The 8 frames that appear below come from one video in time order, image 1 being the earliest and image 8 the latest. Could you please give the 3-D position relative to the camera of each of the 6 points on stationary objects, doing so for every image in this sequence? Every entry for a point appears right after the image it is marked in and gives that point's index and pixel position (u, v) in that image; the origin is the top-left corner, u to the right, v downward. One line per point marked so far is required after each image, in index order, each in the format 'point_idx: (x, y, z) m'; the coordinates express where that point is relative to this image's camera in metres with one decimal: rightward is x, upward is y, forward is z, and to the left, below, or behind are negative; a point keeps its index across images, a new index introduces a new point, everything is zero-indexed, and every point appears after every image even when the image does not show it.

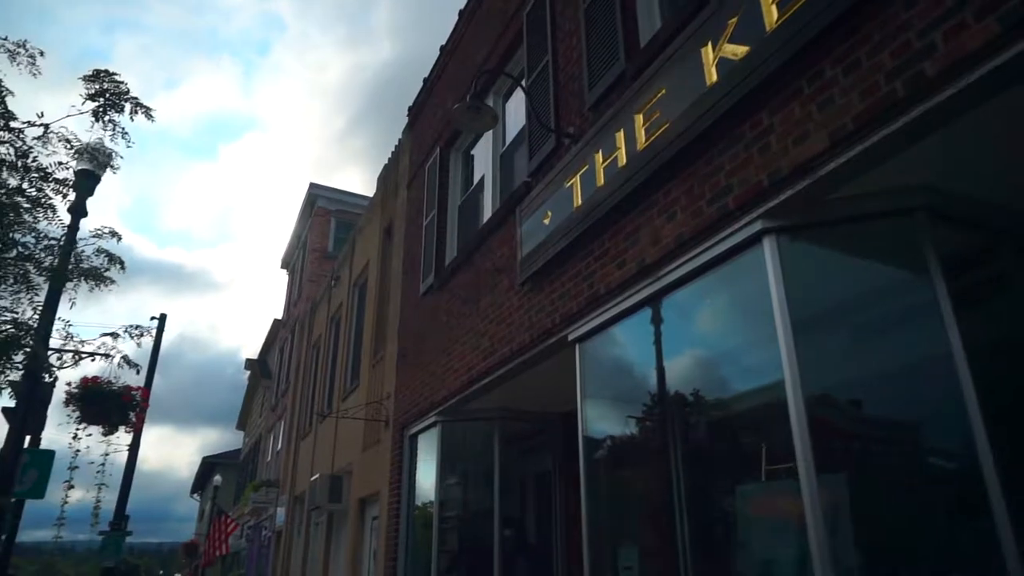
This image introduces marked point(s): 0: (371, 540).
0: (-2.2, -4.0, +11.4) m
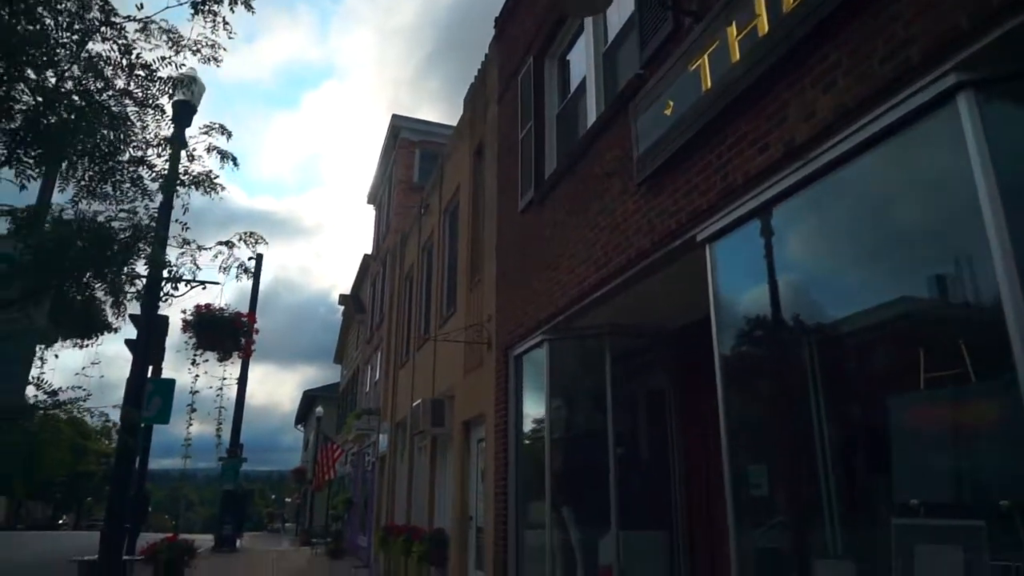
0: (-0.5, -2.8, +11.4) m
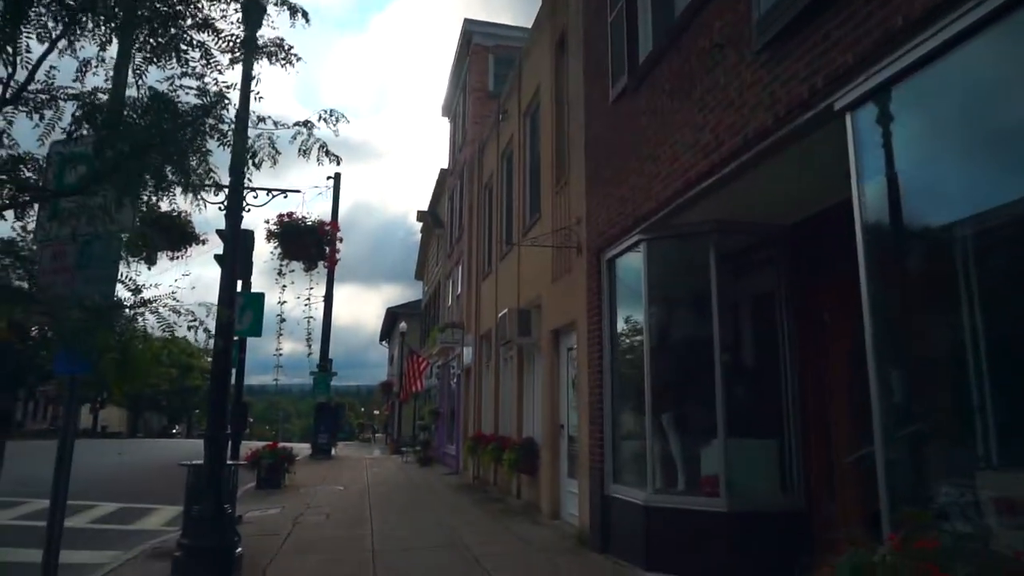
0: (+0.9, -1.3, +11.1) m
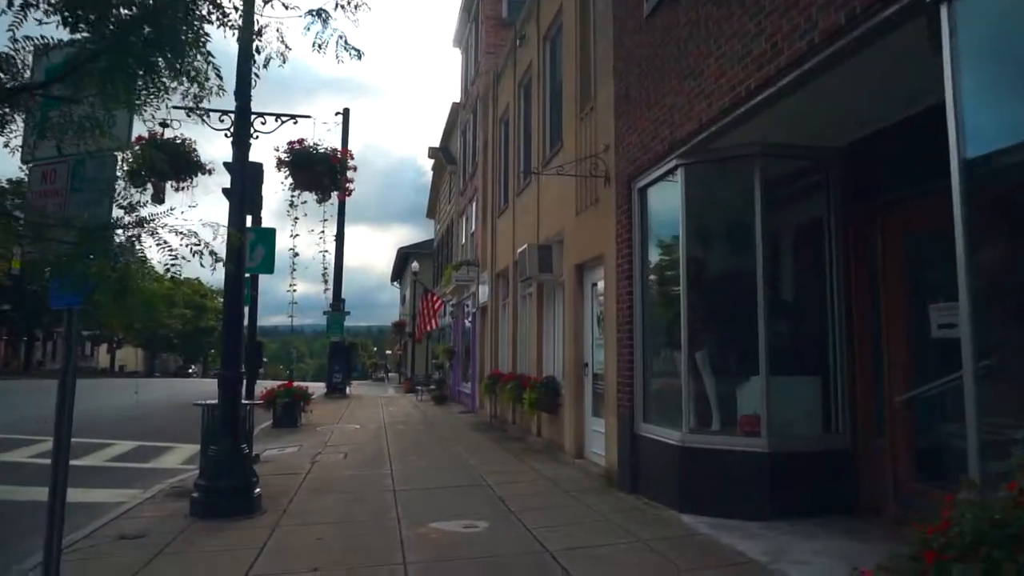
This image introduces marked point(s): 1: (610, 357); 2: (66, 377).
0: (+1.2, -0.3, +10.6) m
1: (+1.3, -0.9, +9.5) m
2: (-3.0, -0.6, +4.8) m
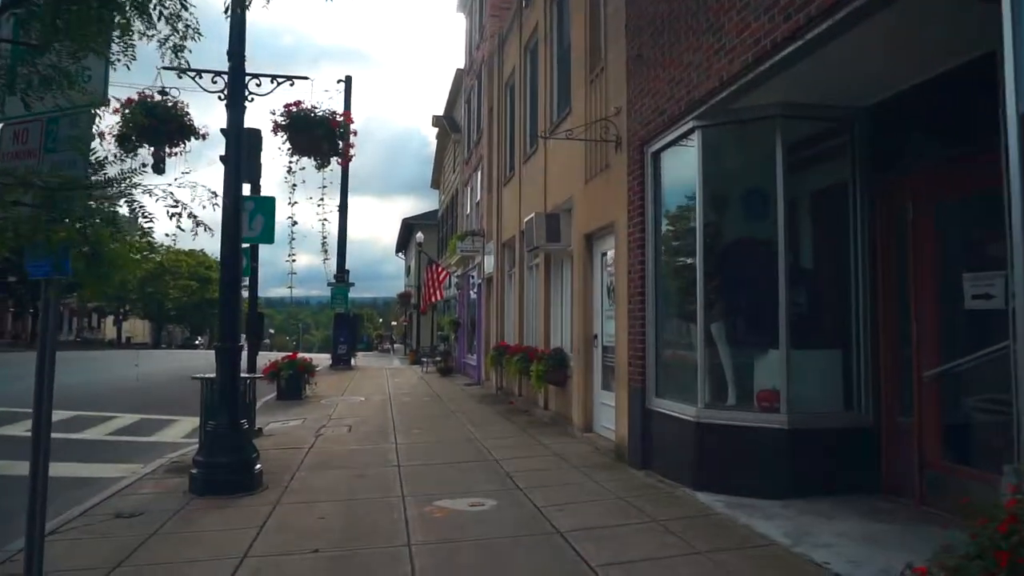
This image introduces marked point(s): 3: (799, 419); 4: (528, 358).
0: (+1.3, +0.1, +10.3) m
1: (+1.4, -0.5, +9.2) m
2: (-2.9, -0.4, +4.5) m
3: (+2.7, -1.3, +6.9) m
4: (+0.3, -1.4, +13.8) m
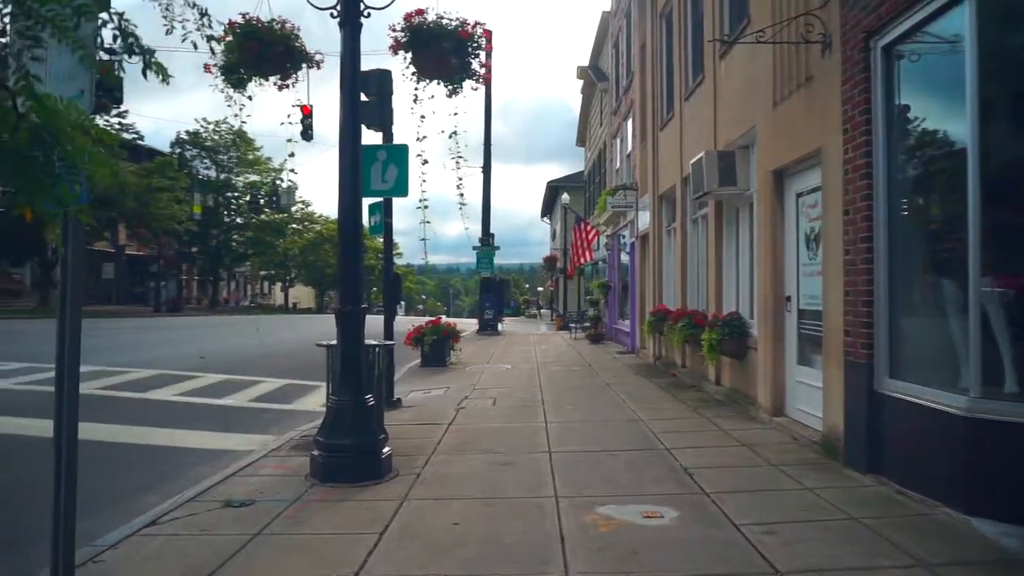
0: (+3.3, +0.7, +8.1) m
1: (+3.2, 0.0, +7.1) m
2: (-2.0, -0.1, +3.3) m
3: (+4.0, -0.8, +4.6) m
4: (+3.0, -0.6, +11.8) m
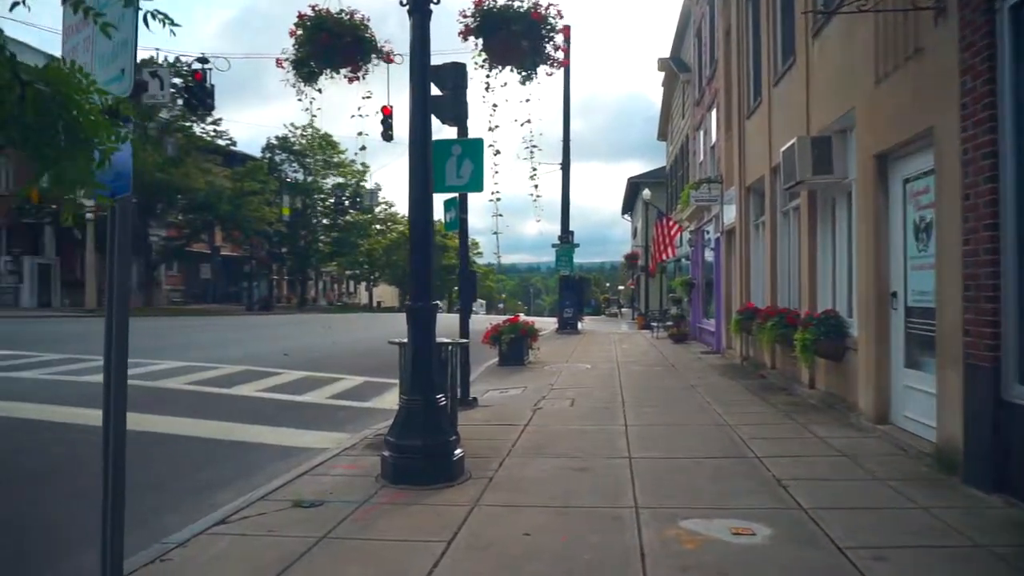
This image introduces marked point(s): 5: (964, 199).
0: (+4.1, +0.8, +7.4) m
1: (+3.9, 0.0, +6.4) m
2: (-1.7, -0.1, +3.2) m
3: (+4.4, -0.8, +3.7) m
4: (+4.2, -0.6, +11.1) m
5: (+3.8, +0.7, +6.0) m
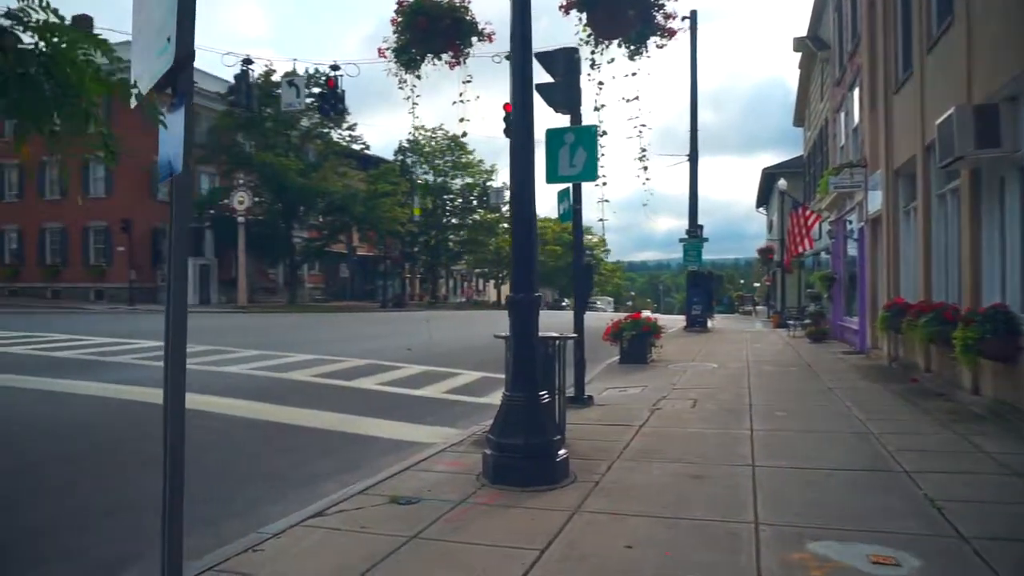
0: (+5.1, +0.9, +6.2) m
1: (+4.7, +0.1, +5.2) m
2: (-1.4, 0.0, +3.1) m
3: (+4.8, -0.7, +2.5) m
4: (+5.9, -0.5, +9.8) m
5: (+4.5, +0.8, +4.8) m
